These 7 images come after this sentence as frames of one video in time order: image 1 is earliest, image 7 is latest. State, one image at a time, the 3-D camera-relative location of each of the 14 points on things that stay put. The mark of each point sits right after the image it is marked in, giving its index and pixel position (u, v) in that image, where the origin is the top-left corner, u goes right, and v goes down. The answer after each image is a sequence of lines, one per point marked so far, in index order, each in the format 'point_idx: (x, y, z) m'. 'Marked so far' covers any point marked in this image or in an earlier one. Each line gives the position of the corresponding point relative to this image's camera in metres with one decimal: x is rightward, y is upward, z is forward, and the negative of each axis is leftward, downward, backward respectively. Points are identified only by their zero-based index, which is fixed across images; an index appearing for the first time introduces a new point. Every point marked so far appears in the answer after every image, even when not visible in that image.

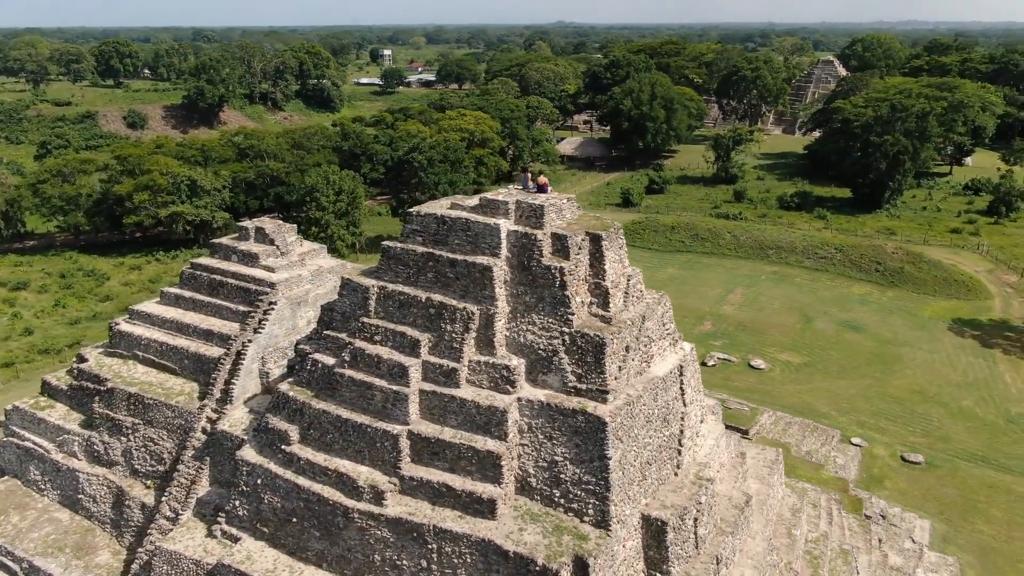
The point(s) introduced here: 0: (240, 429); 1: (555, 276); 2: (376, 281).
0: (-3.8, -2.0, +10.8) m
1: (+0.5, +0.1, +9.1) m
2: (-1.8, +0.1, +10.1) m
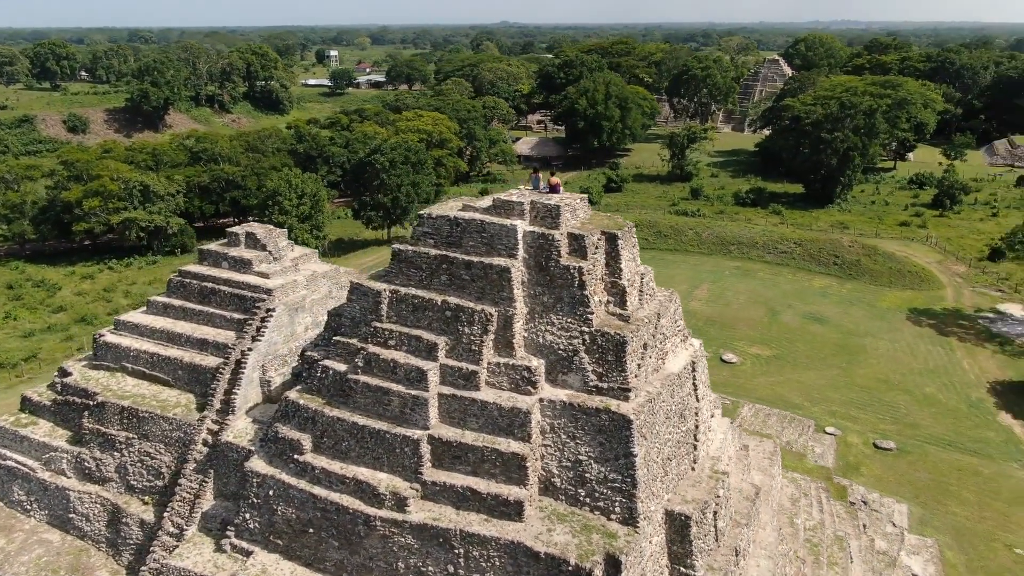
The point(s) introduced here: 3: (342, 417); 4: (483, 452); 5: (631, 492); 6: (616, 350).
0: (-3.6, -2.1, +10.5) m
1: (+0.7, +0.1, +9.1) m
2: (-1.6, 0.0, +10.0) m
3: (-2.1, -1.6, +9.6) m
4: (-0.3, -1.9, +9.0) m
5: (+1.3, -2.3, +8.7) m
6: (+1.2, -0.7, +8.9) m
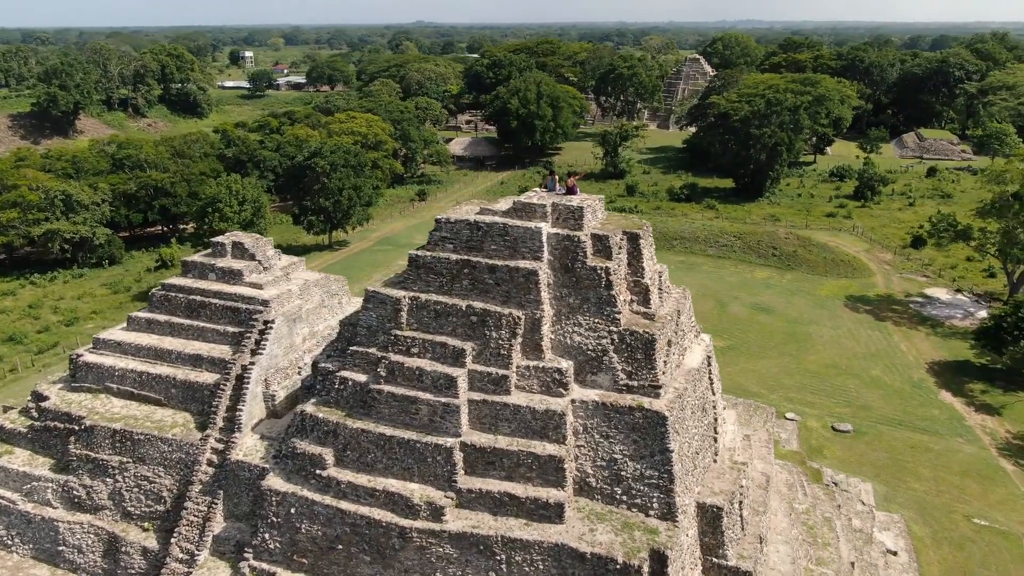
0: (-3.3, -2.2, +10.1) m
1: (+1.0, +0.1, +9.1) m
2: (-1.4, 0.0, +9.8) m
3: (-1.7, -1.7, +9.4) m
4: (+0.1, -1.9, +8.9) m
5: (+1.8, -2.3, +8.8) m
6: (+1.6, -0.7, +9.1) m
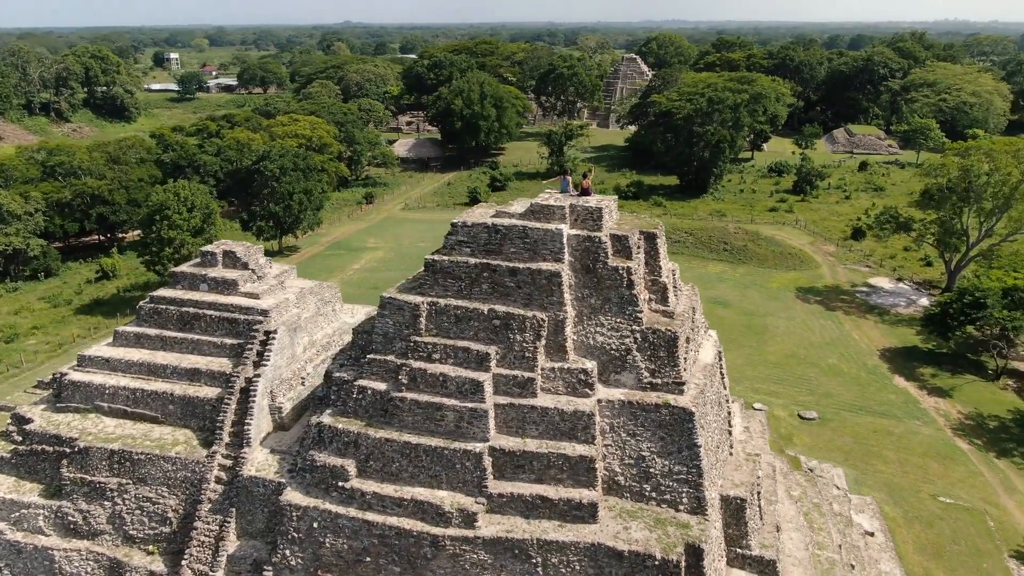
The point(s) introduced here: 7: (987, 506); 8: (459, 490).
0: (-3.1, -2.3, +9.9) m
1: (+1.3, +0.1, +9.2) m
2: (-1.1, -0.1, +9.7) m
3: (-1.4, -1.8, +9.2) m
4: (+0.4, -2.0, +8.9) m
5: (+2.1, -2.2, +8.9) m
6: (+1.9, -0.7, +9.2) m
7: (+10.9, -5.0, +17.8) m
8: (-0.6, -2.3, +9.0) m
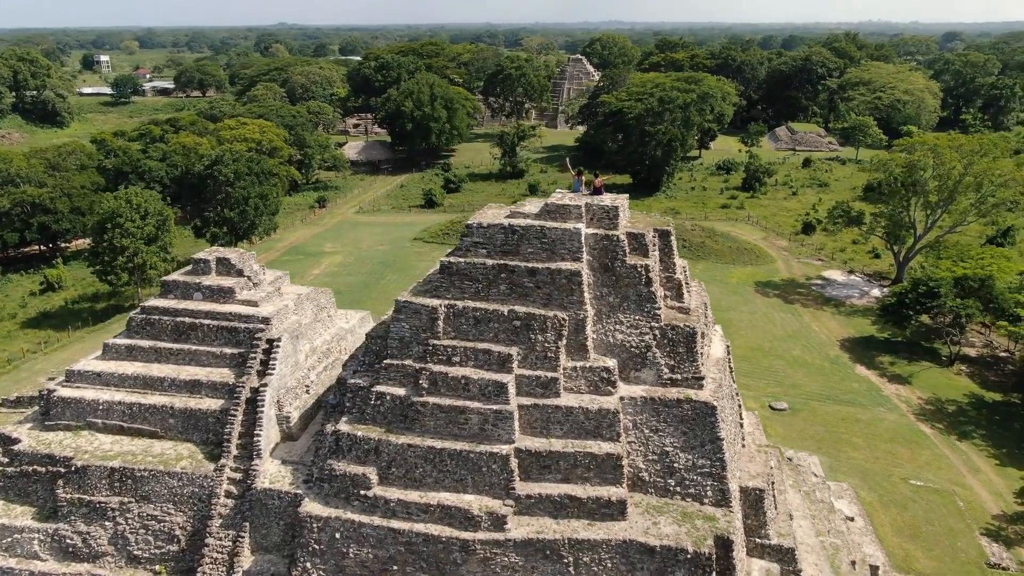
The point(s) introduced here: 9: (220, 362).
0: (-2.8, -2.4, +9.6) m
1: (+1.5, +0.2, +9.3) m
2: (-0.9, -0.1, +9.6) m
3: (-1.2, -1.8, +9.1) m
4: (+0.7, -1.9, +8.9) m
5: (+2.4, -2.2, +9.1) m
6: (+2.1, -0.6, +9.3) m
7: (+10.6, -4.7, +18.6) m
8: (-0.3, -2.4, +9.0) m
9: (-4.1, -1.0, +11.0) m
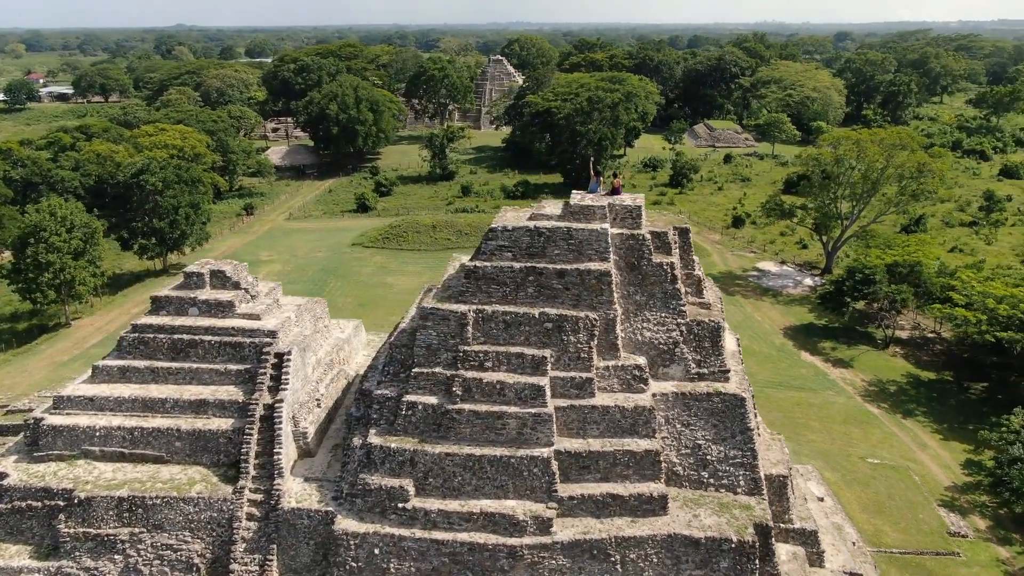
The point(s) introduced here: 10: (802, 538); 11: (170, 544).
0: (-2.4, -2.6, +9.3) m
1: (+1.9, +0.2, +9.4) m
2: (-0.6, -0.2, +9.4) m
3: (-0.7, -1.9, +9.0) m
4: (+1.2, -1.9, +9.0) m
5: (+2.9, -2.1, +9.3) m
6: (+2.5, -0.6, +9.5) m
7: (+10.1, -4.4, +19.6) m
8: (+0.2, -2.4, +8.9) m
9: (-3.9, -1.2, +10.5) m
10: (+3.7, -3.2, +9.9) m
11: (-4.2, -3.1, +9.4) m
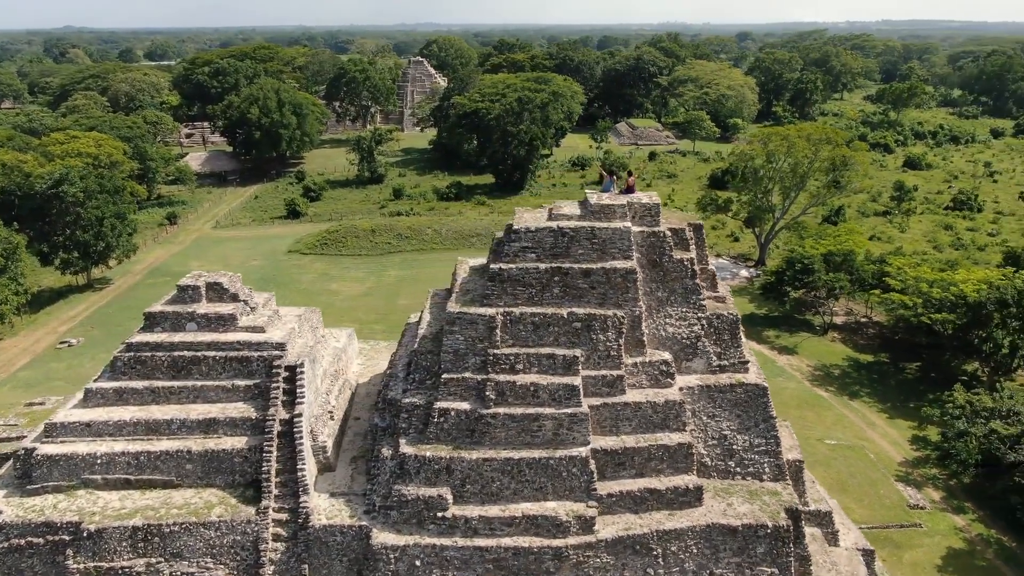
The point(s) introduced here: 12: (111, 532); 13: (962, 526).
0: (-1.9, -2.7, +9.0) m
1: (+2.2, +0.3, +9.6) m
2: (-0.3, -0.2, +9.3) m
3: (-0.3, -1.9, +8.9) m
4: (+1.6, -1.9, +9.1) m
5: (+3.3, -2.0, +9.6) m
6: (+2.8, -0.5, +9.7) m
7: (+9.4, -4.1, +20.6) m
8: (+0.6, -2.4, +8.9) m
9: (-3.6, -1.4, +10.0) m
10: (+4.0, -3.1, +10.3) m
11: (-3.7, -3.3, +9.0) m
12: (-4.6, -2.8, +8.9) m
13: (+8.5, -4.4, +14.5) m
